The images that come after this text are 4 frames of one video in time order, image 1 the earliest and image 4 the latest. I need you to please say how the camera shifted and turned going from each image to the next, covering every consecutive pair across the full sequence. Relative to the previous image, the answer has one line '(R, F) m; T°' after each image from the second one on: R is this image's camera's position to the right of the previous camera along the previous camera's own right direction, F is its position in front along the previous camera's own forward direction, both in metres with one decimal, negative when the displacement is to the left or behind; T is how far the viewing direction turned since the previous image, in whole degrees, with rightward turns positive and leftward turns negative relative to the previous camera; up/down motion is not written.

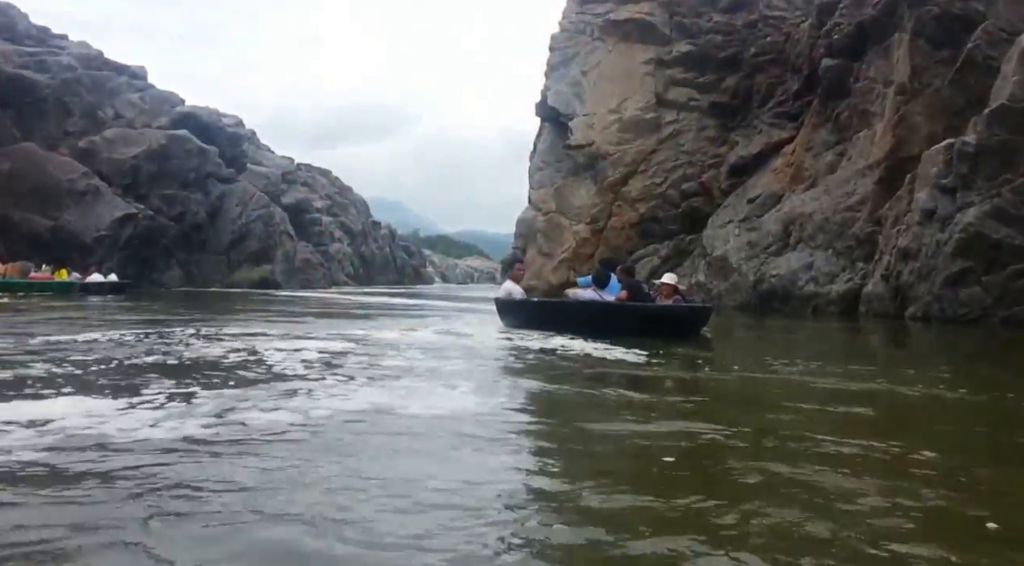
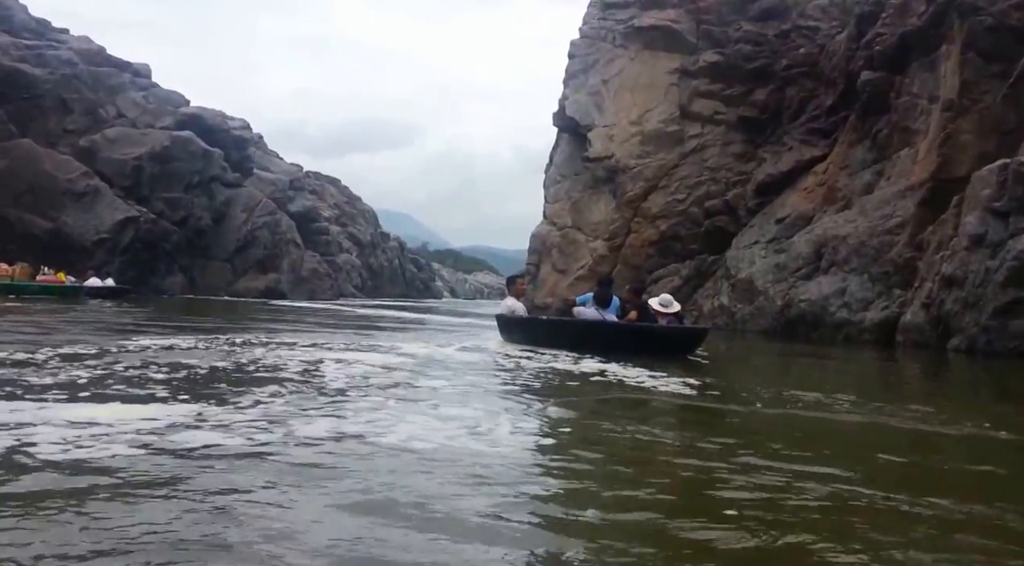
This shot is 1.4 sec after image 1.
(-0.1, +1.2) m; -1°
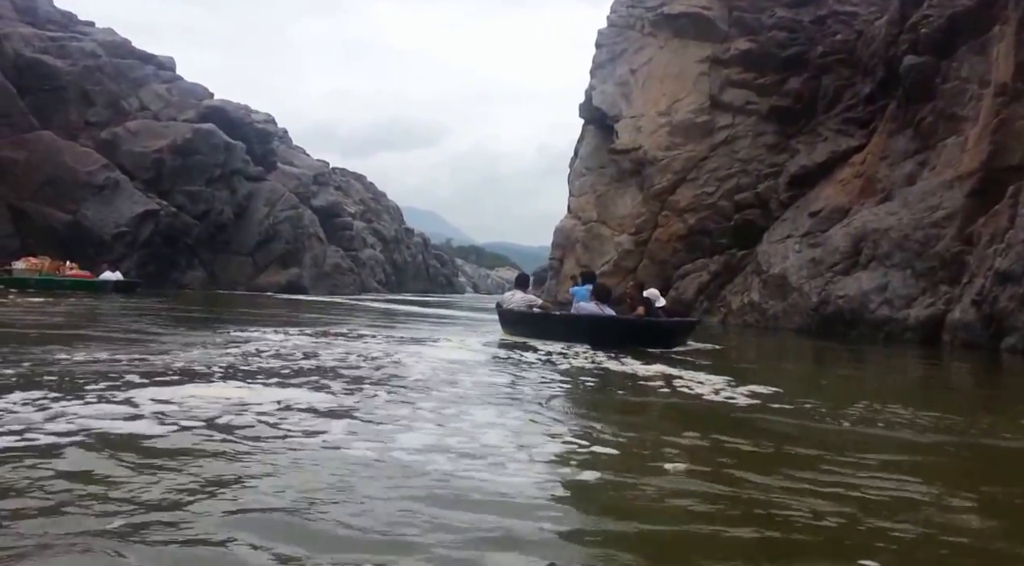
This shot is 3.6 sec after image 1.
(0.0, +0.7) m; -2°
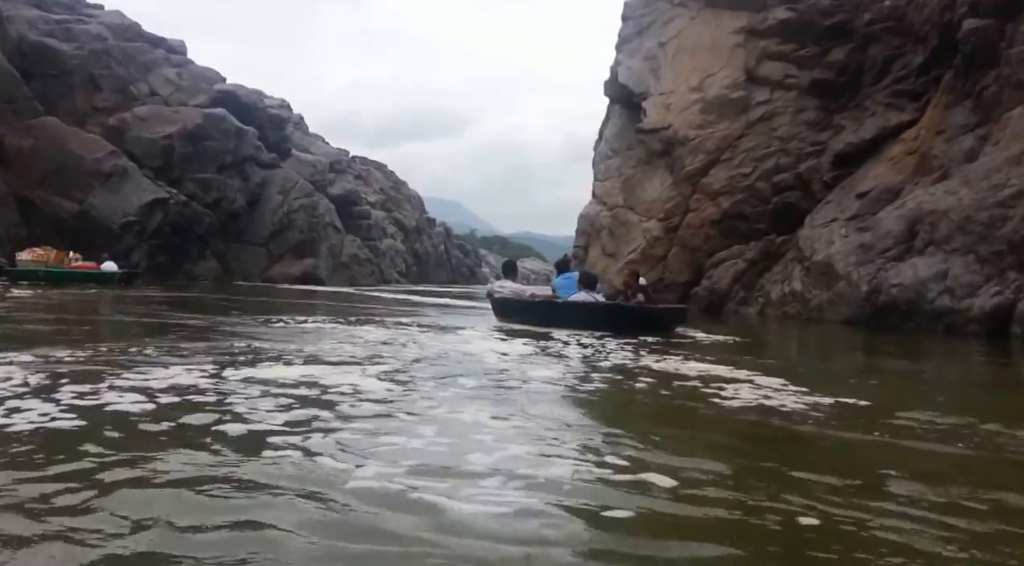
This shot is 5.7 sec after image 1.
(0.0, +1.4) m; -2°
